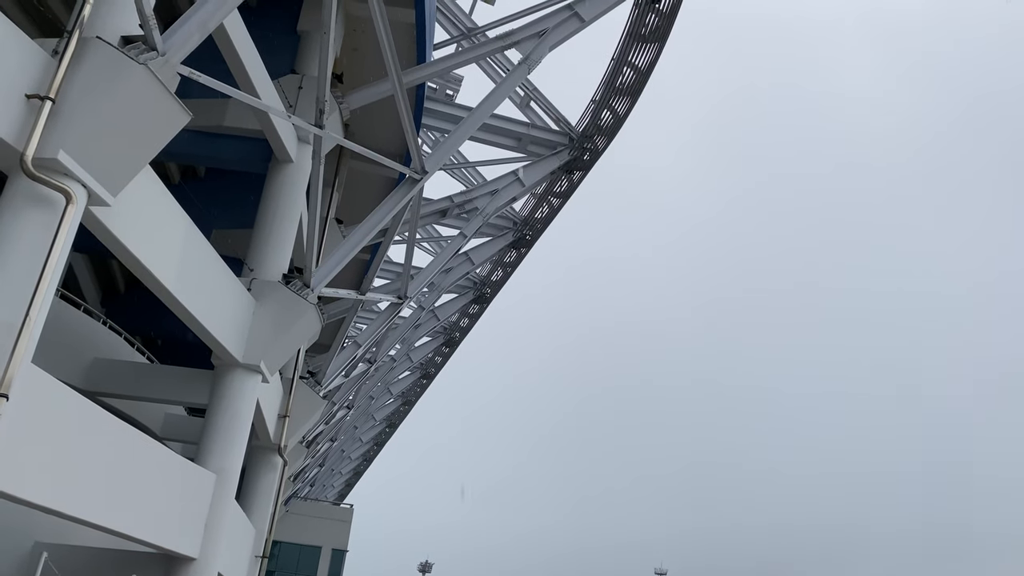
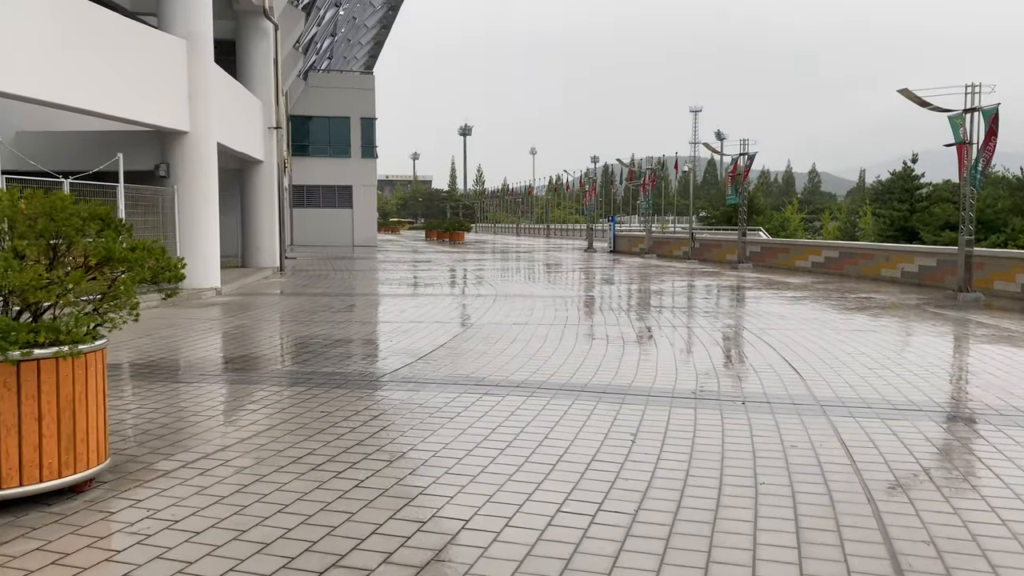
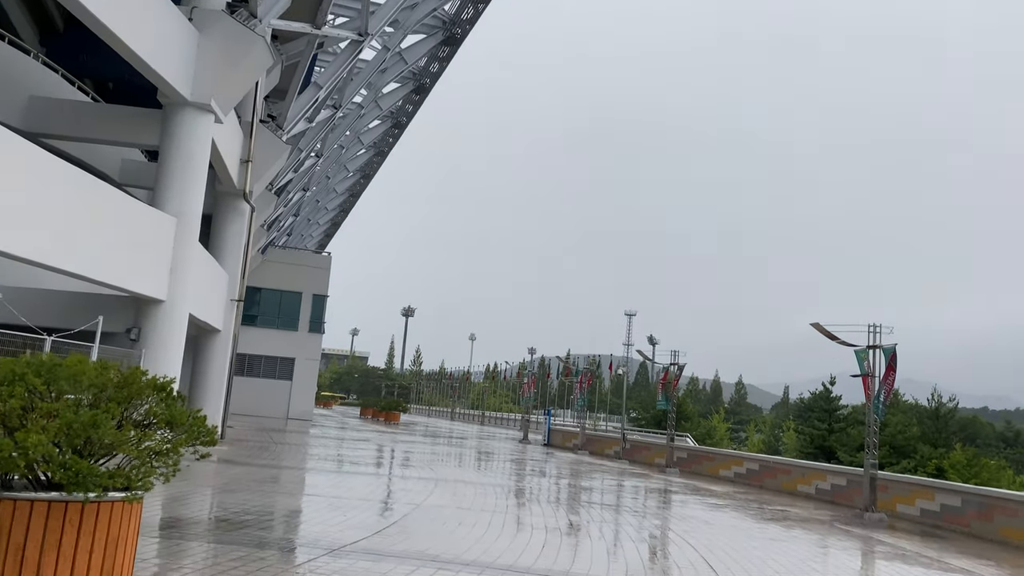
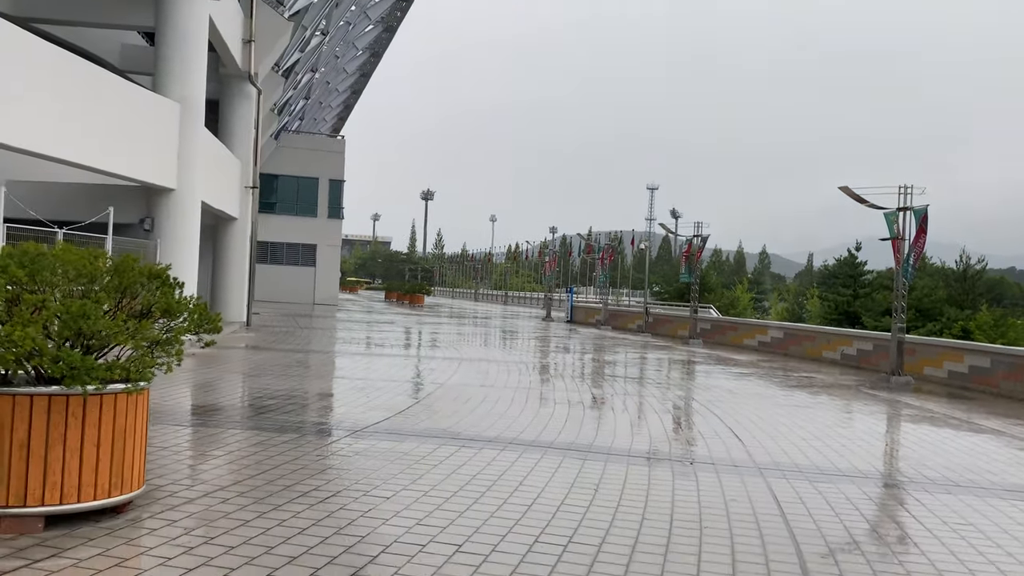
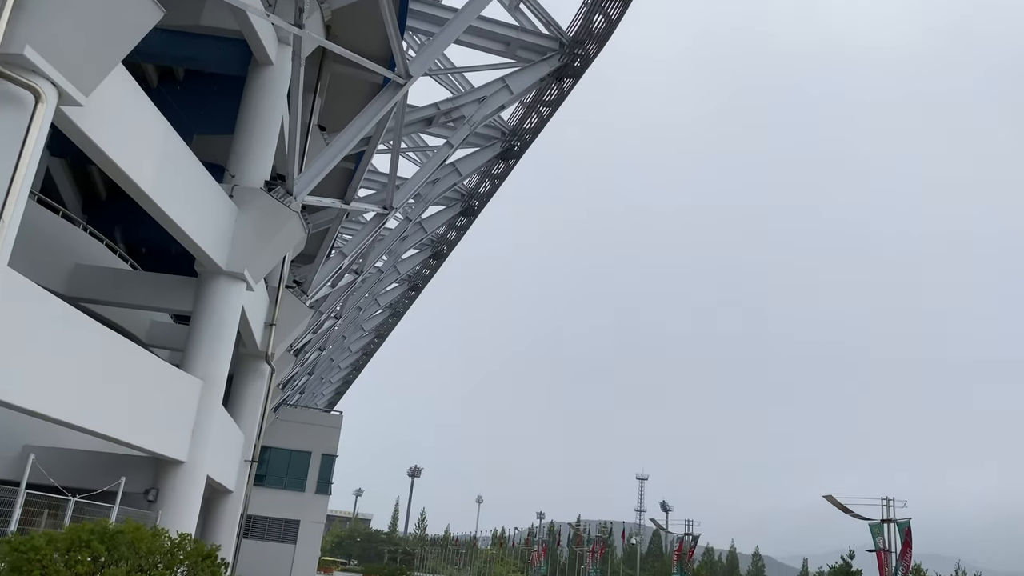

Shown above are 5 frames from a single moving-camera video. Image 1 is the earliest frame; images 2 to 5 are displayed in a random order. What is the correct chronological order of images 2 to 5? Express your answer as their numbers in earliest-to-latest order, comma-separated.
5, 3, 4, 2
